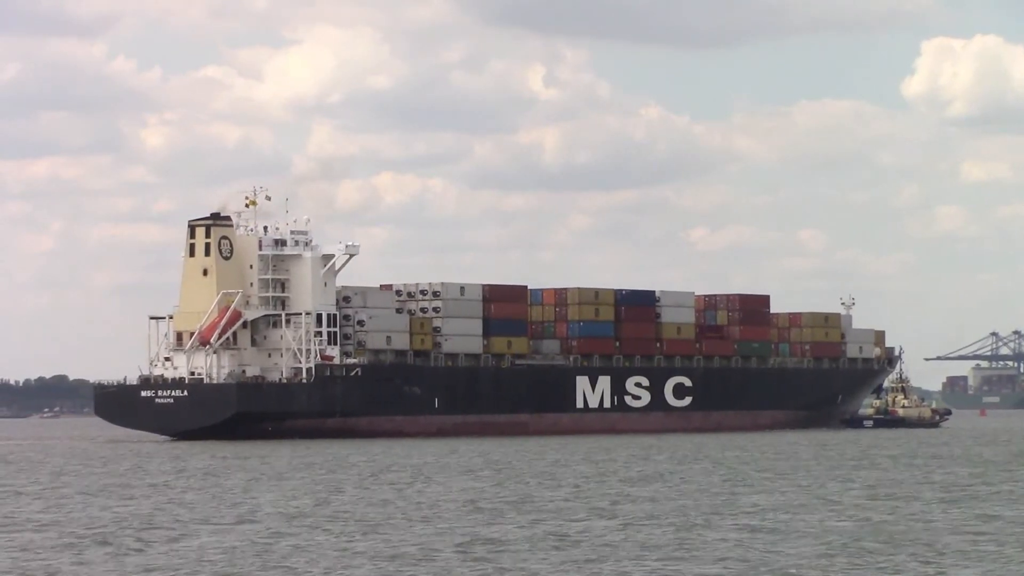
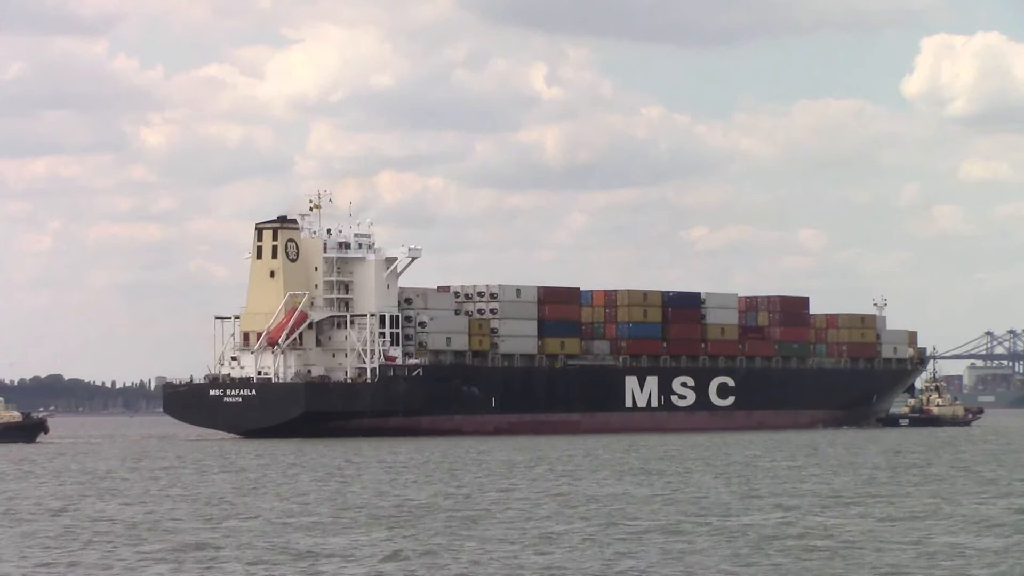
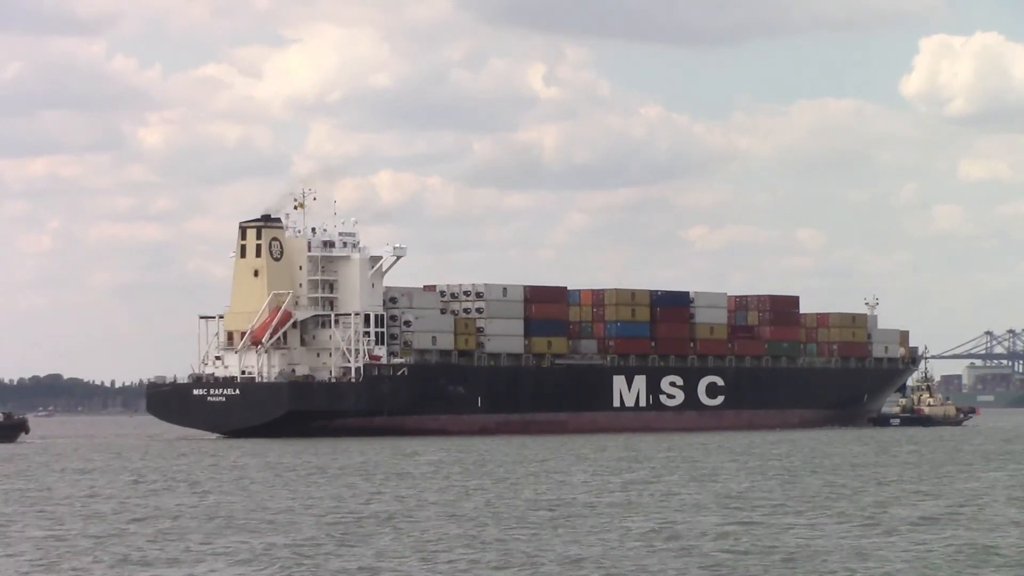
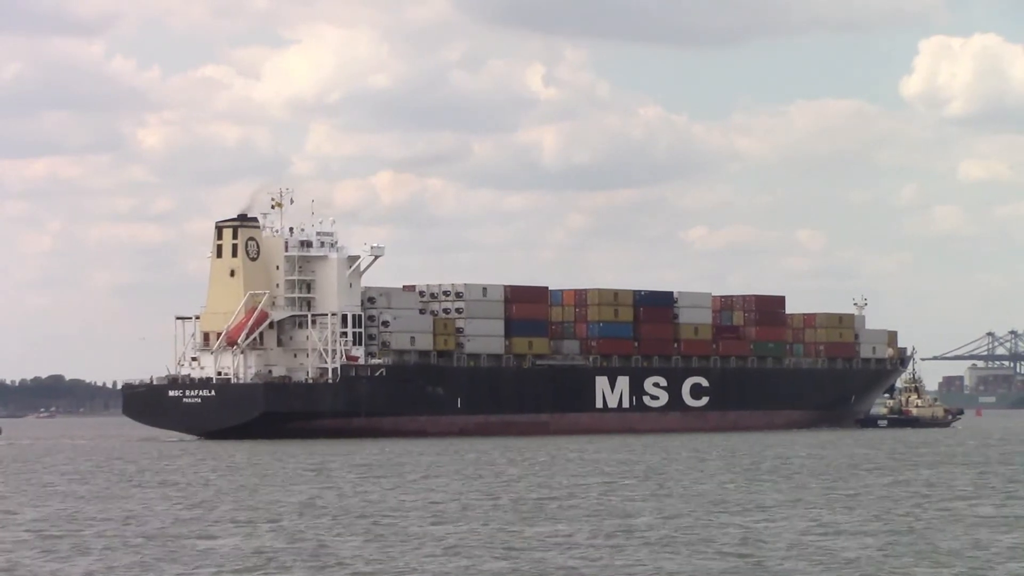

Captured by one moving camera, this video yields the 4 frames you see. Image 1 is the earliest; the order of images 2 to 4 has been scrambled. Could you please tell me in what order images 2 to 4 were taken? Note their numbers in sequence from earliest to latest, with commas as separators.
4, 3, 2
